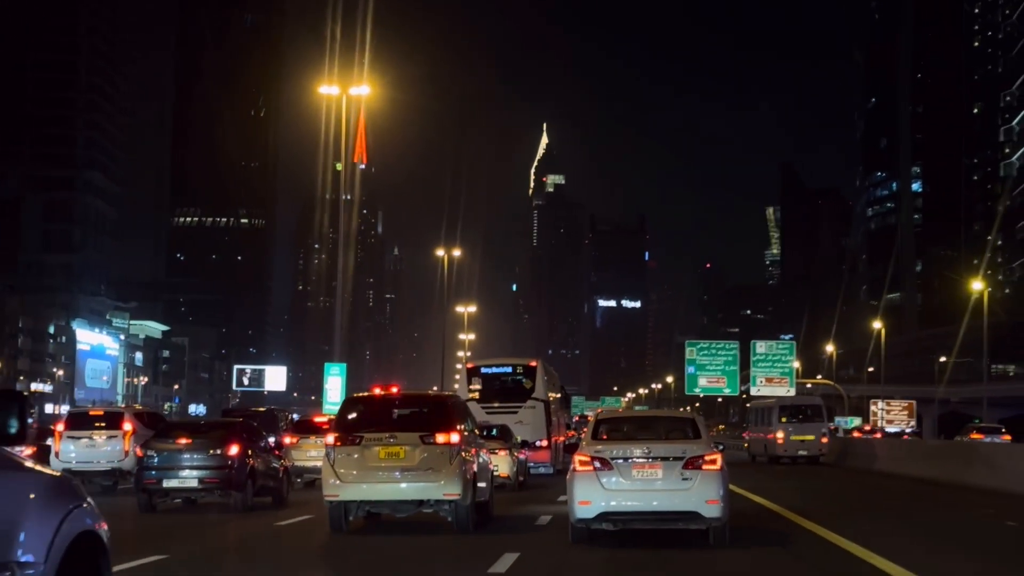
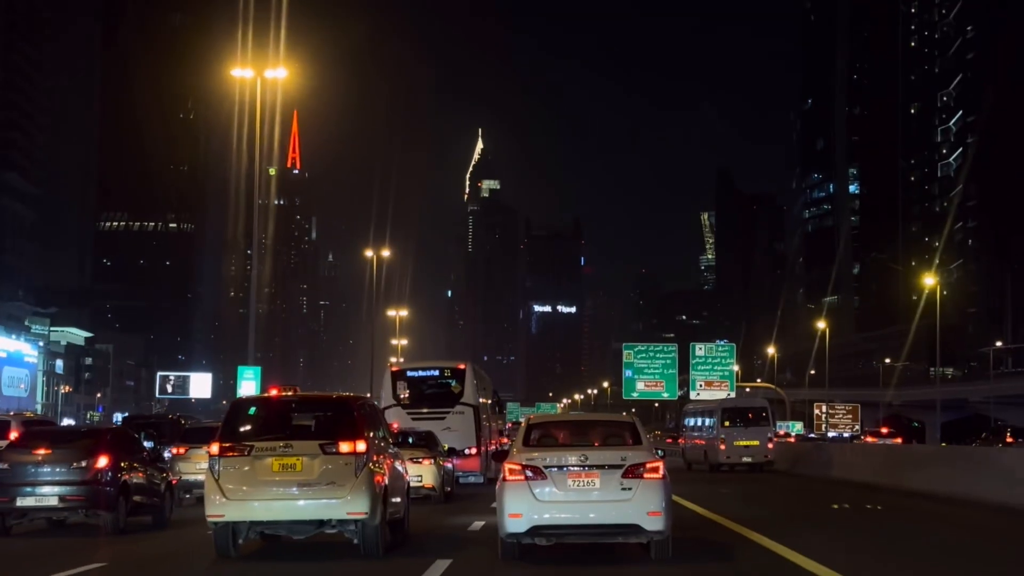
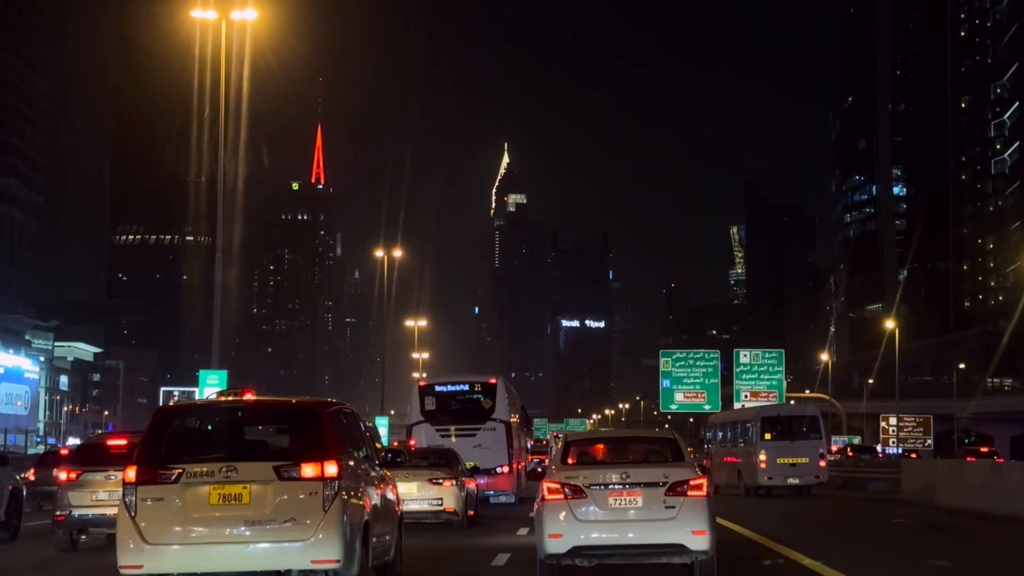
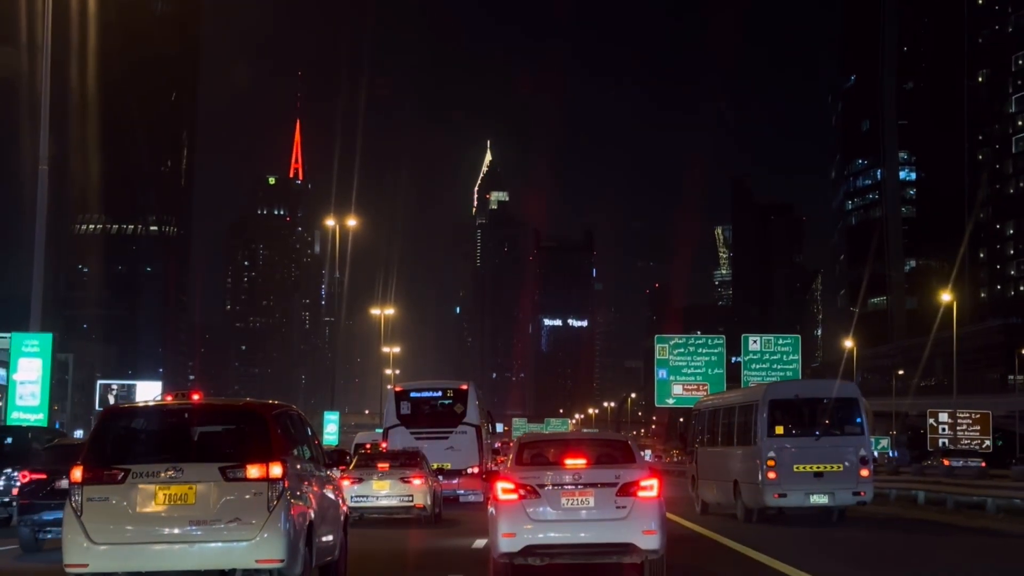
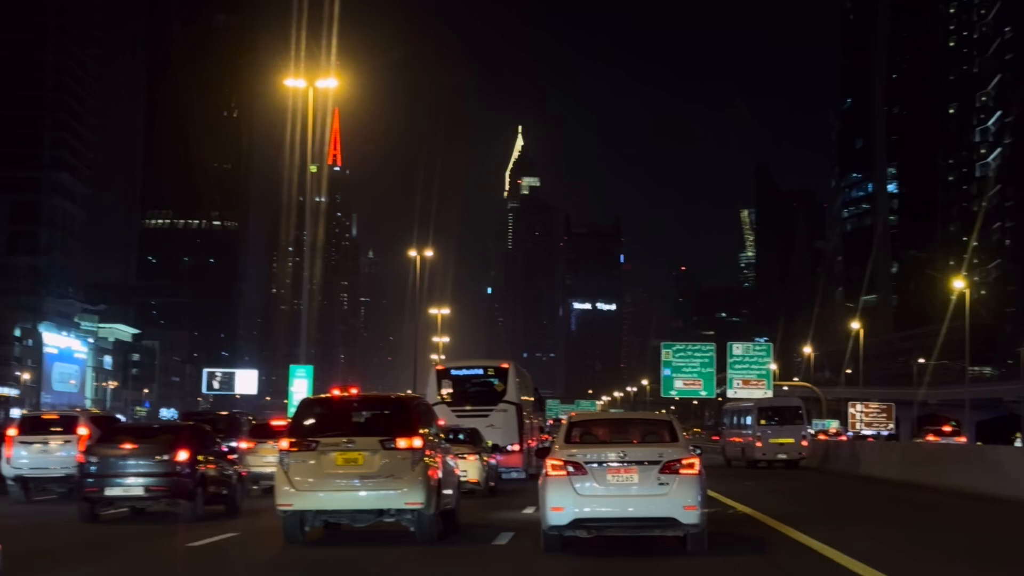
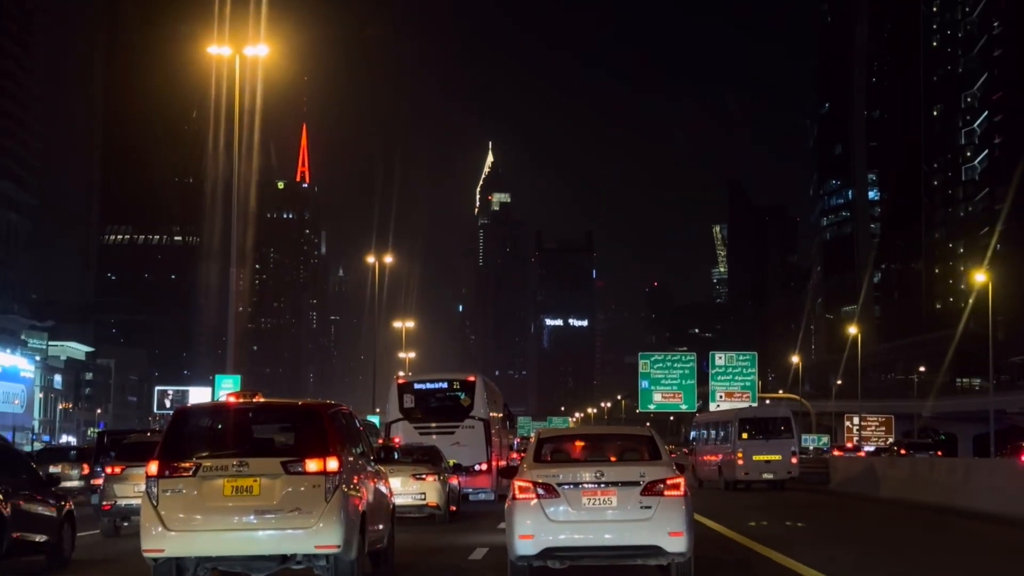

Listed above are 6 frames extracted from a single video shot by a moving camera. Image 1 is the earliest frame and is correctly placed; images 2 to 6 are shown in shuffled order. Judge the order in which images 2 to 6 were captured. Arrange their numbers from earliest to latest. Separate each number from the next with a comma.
5, 2, 6, 3, 4
